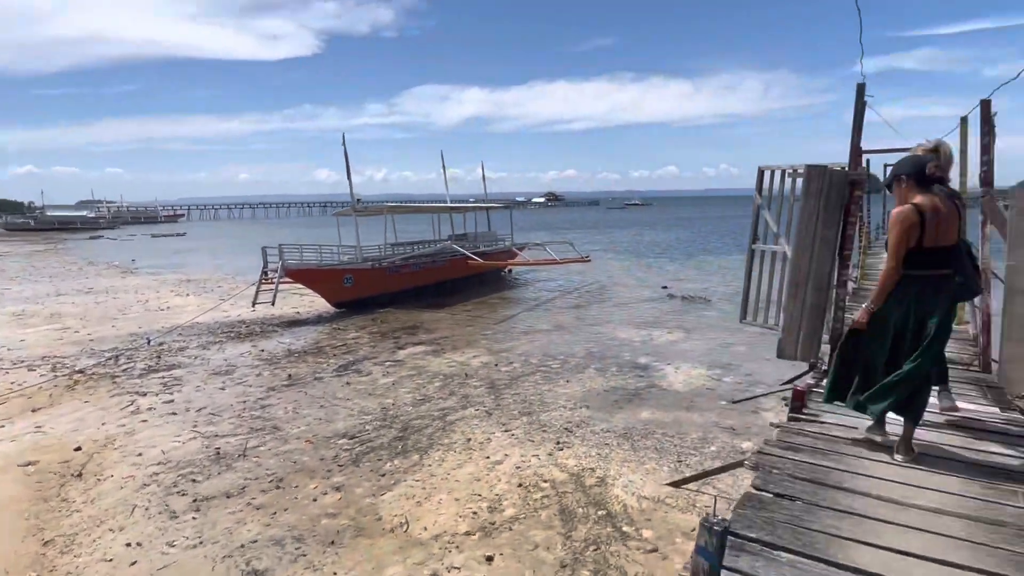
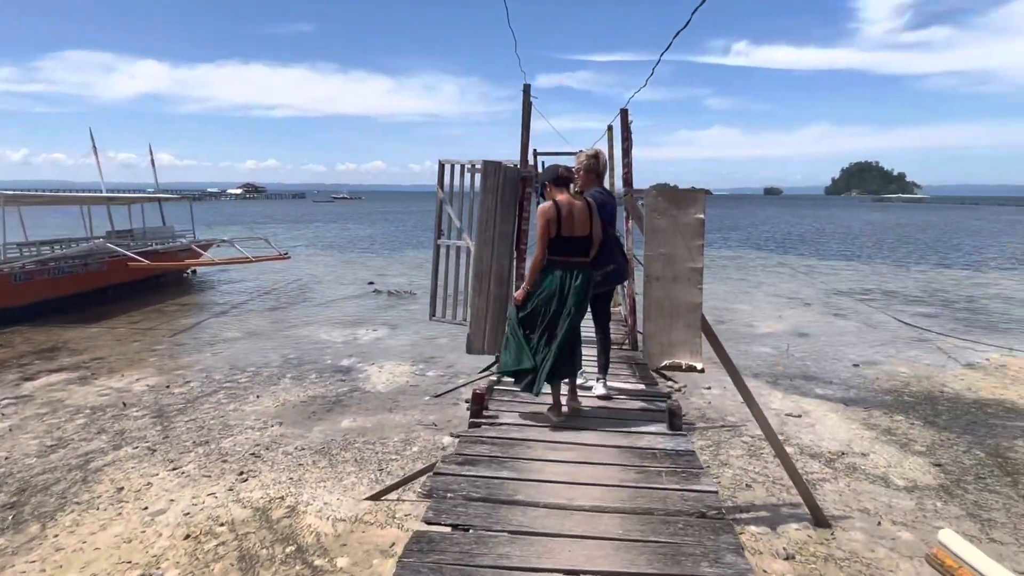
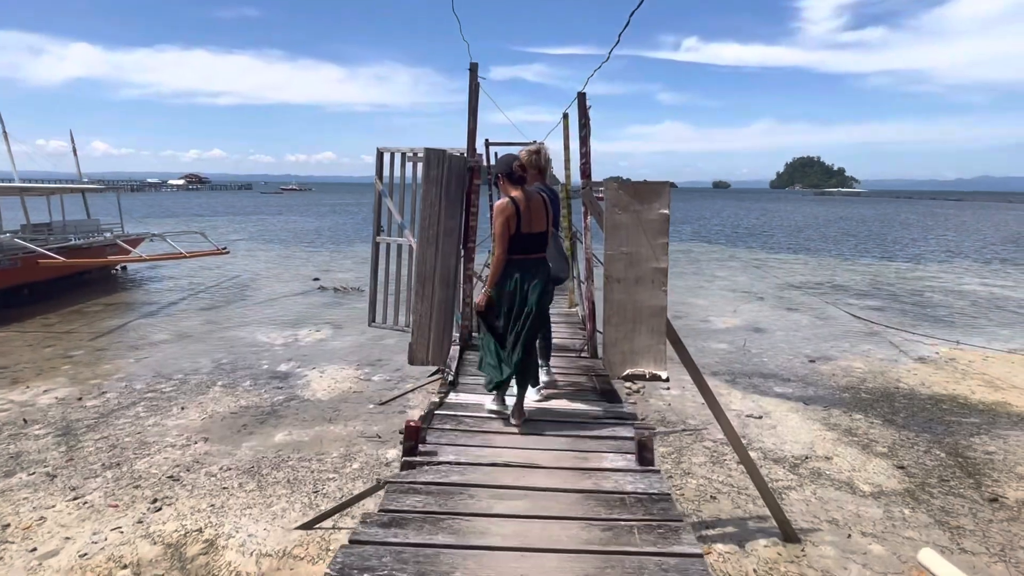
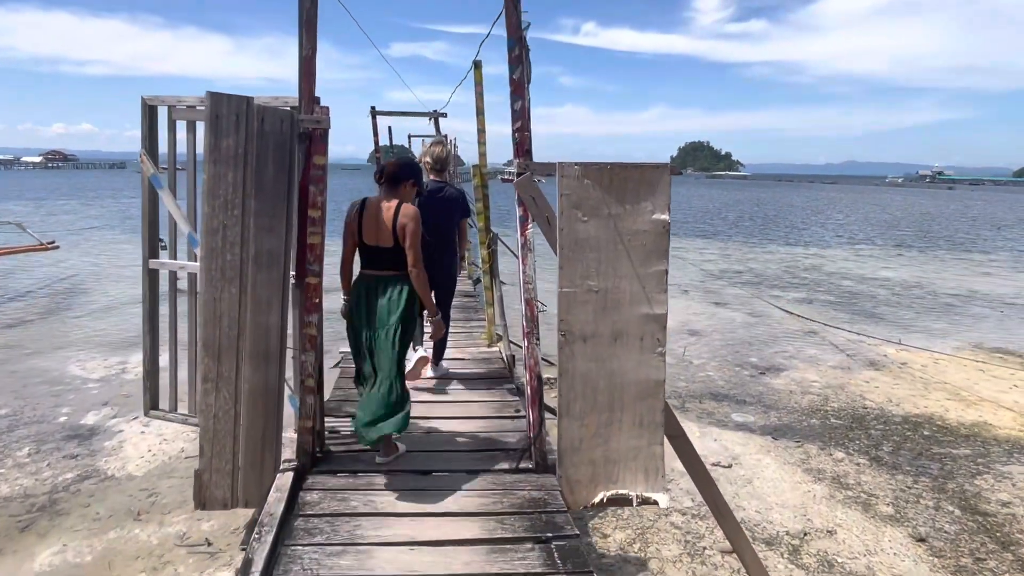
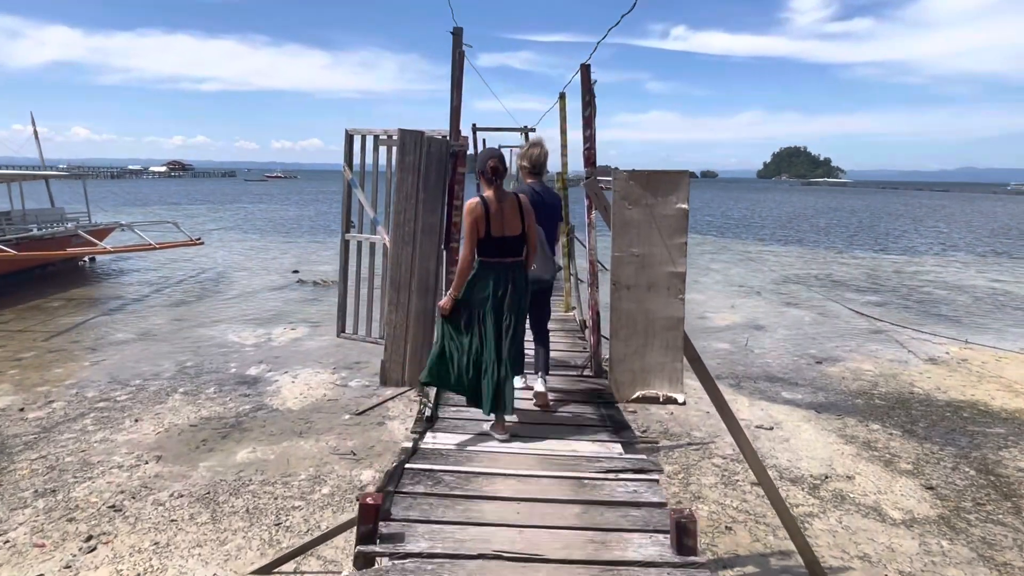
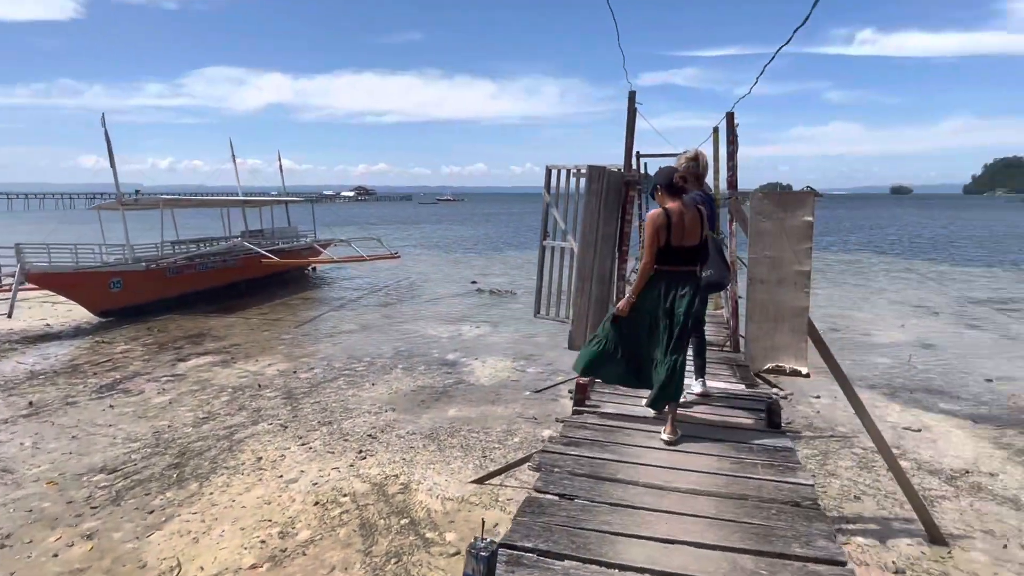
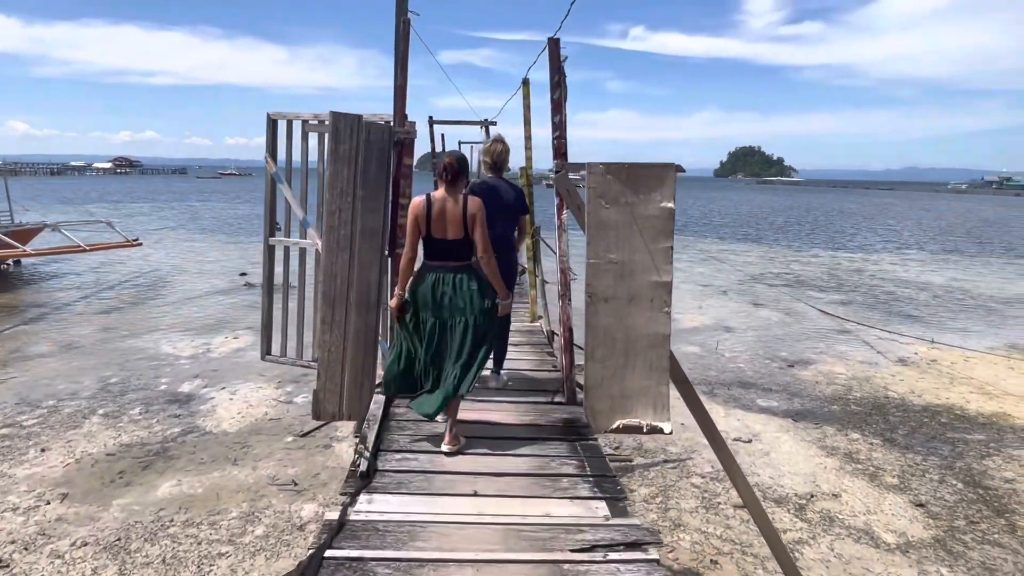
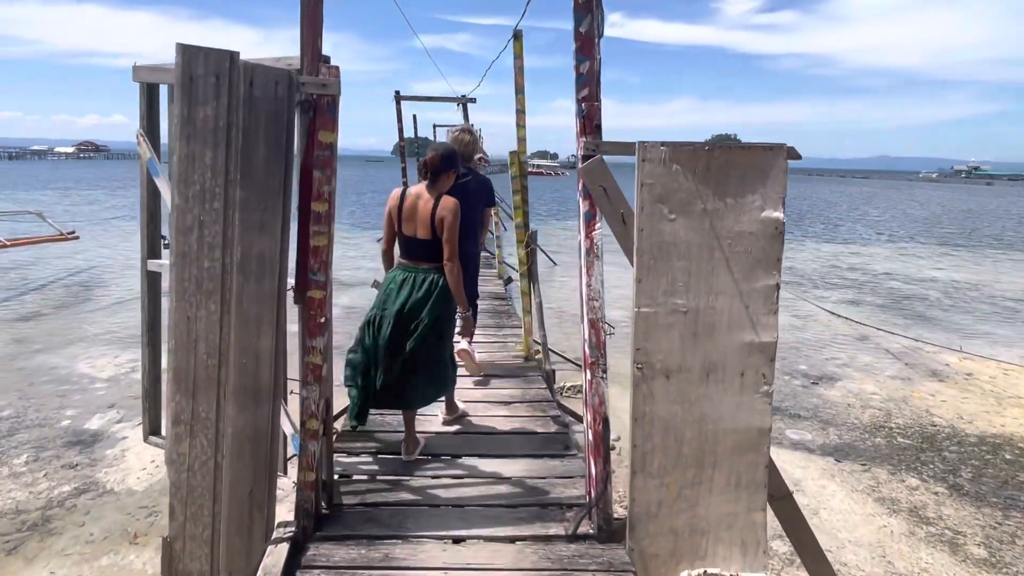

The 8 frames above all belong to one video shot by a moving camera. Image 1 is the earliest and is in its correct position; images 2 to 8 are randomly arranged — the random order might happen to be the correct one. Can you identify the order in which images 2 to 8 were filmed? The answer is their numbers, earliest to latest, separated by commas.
6, 2, 3, 5, 7, 4, 8
